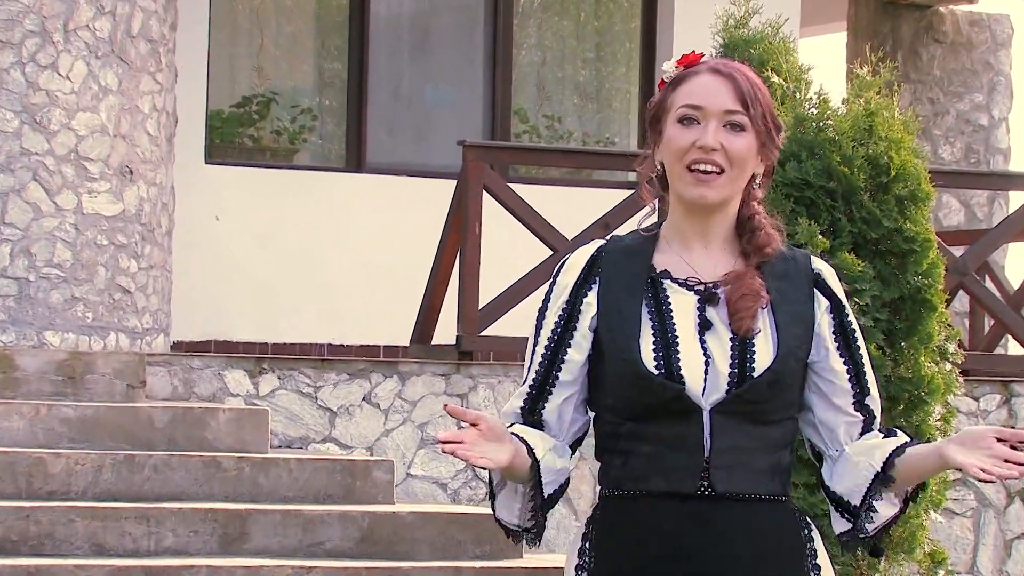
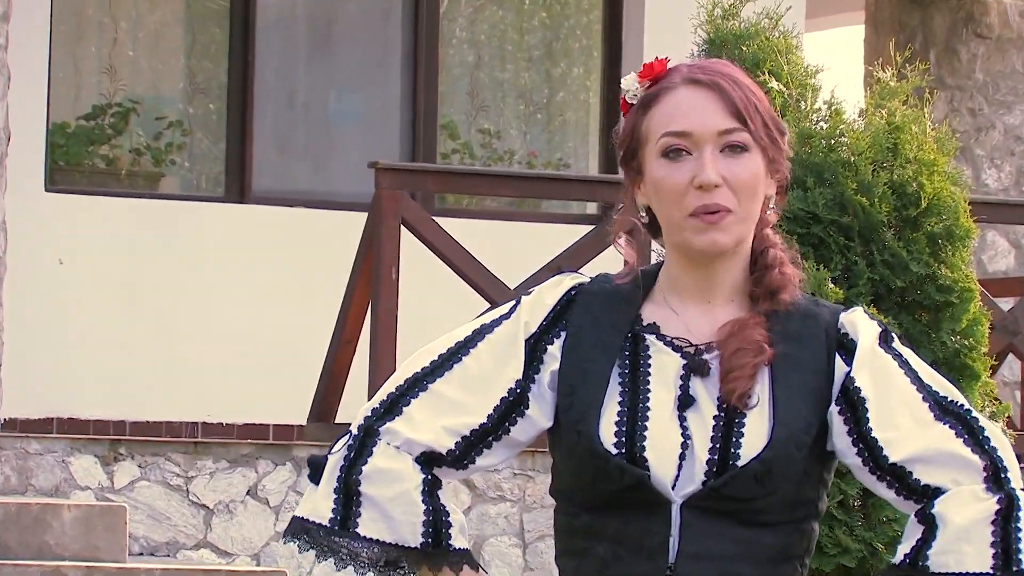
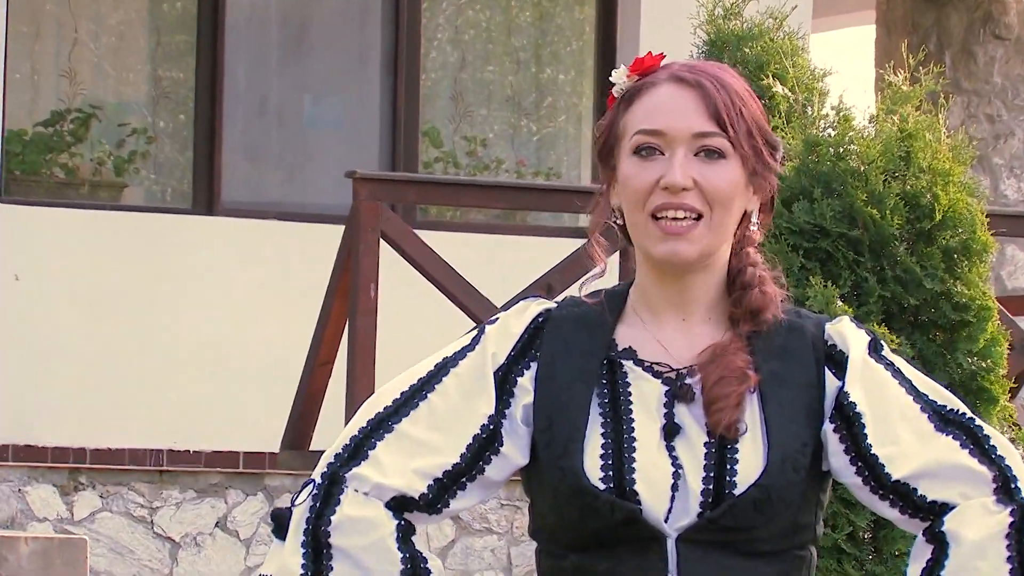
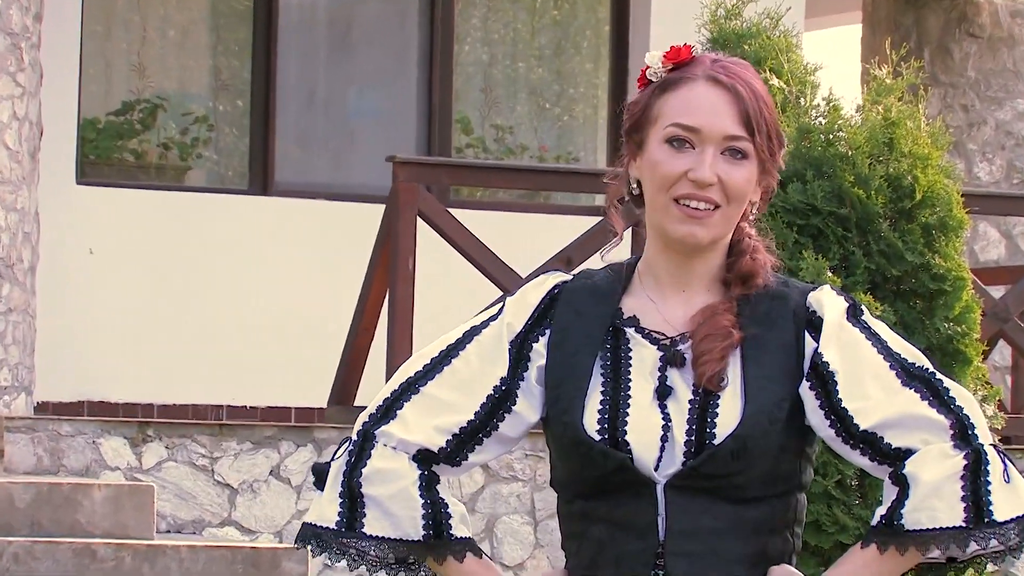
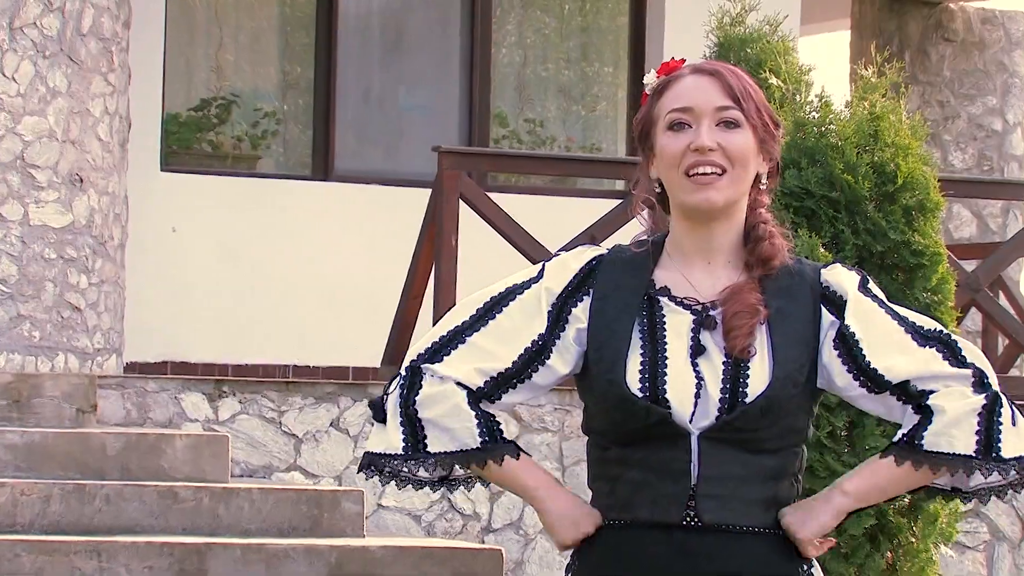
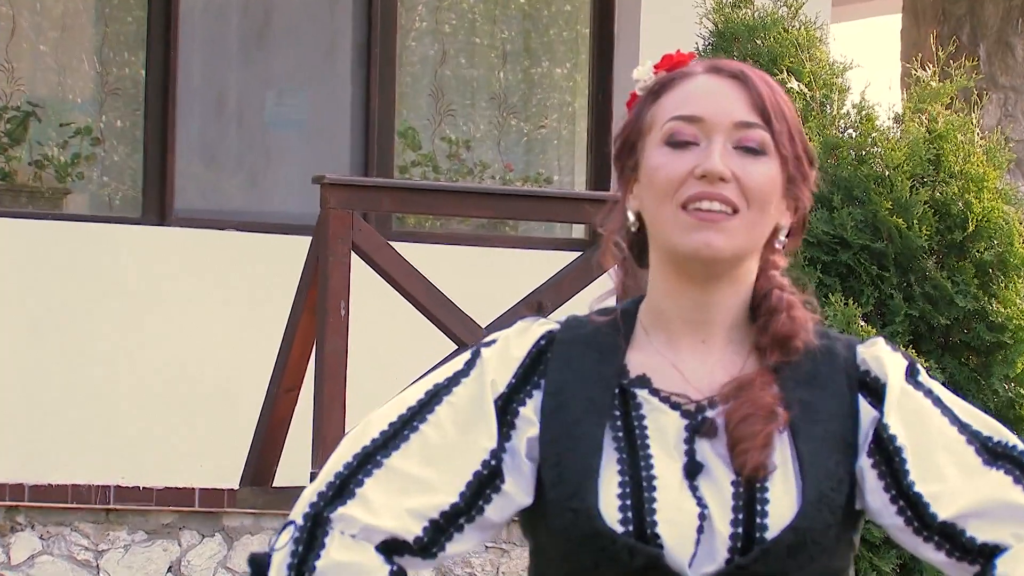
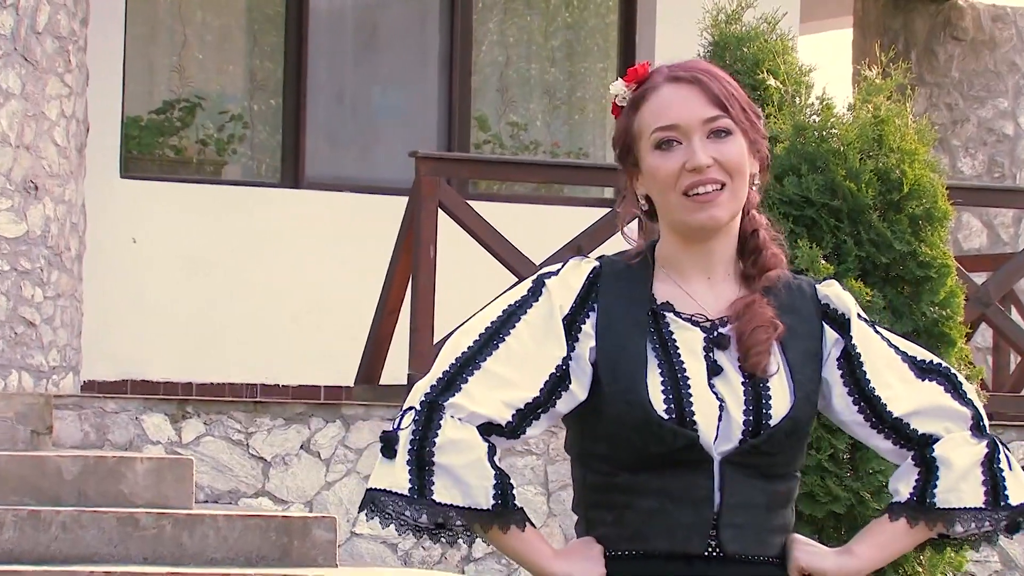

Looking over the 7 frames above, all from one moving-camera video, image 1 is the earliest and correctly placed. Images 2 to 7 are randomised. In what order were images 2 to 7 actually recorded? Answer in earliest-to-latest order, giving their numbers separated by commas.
5, 7, 4, 2, 3, 6
